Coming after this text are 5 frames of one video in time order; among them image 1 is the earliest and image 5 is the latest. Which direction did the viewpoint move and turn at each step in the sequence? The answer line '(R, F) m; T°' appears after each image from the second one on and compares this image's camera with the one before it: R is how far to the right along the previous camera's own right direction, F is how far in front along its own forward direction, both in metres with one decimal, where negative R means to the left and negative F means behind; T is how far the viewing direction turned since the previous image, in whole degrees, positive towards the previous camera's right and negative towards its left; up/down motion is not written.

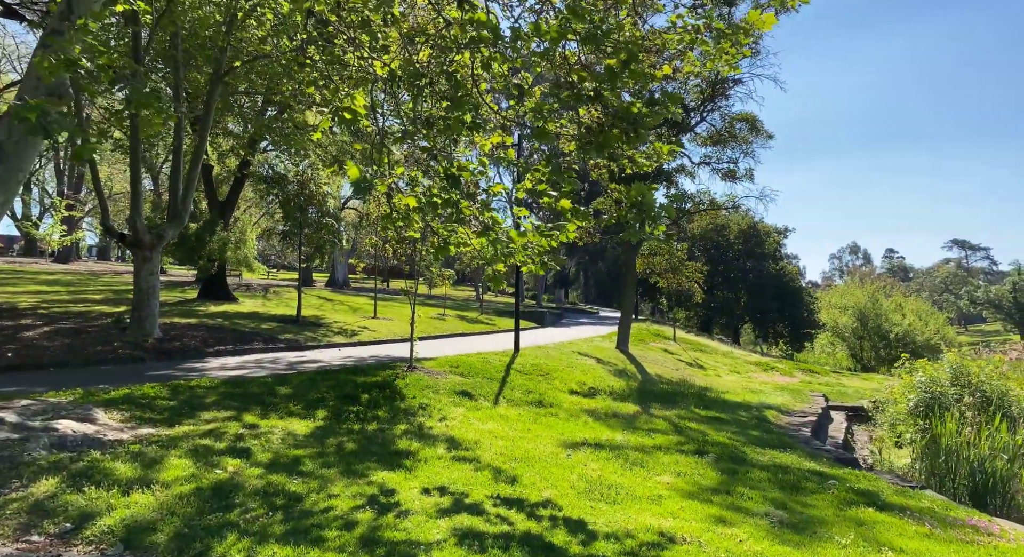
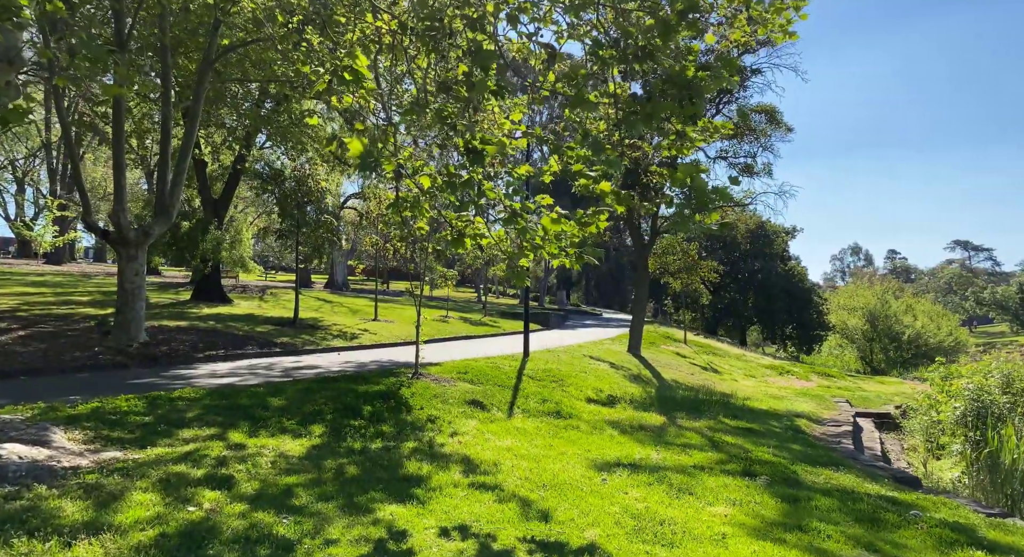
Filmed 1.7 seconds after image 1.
(-0.2, +1.0) m; 0°
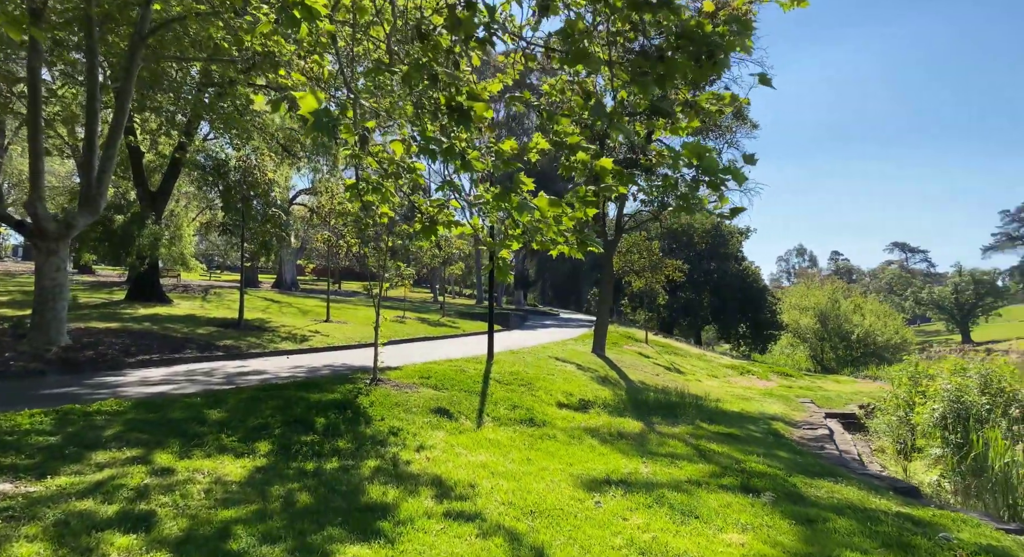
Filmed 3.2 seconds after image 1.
(-0.2, +0.9) m; +4°
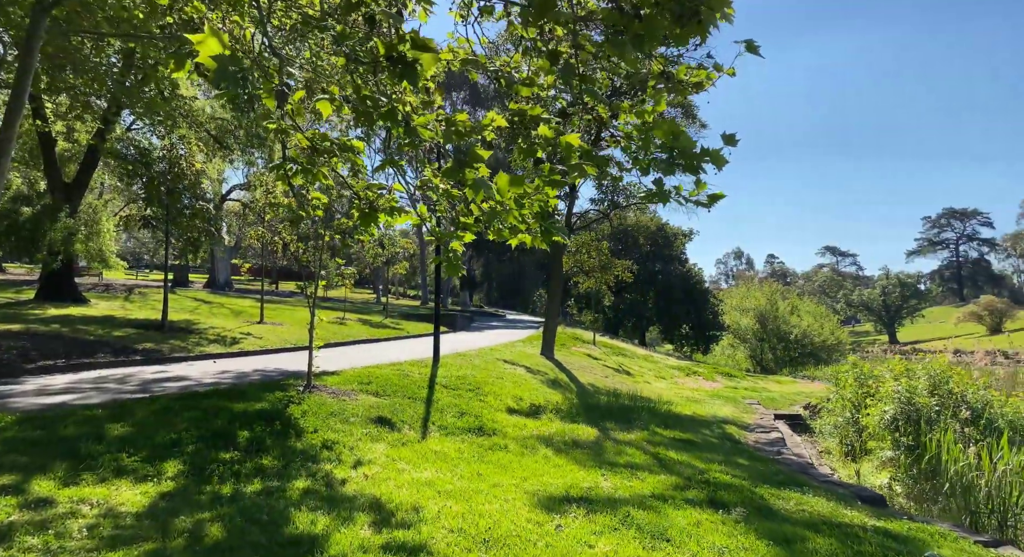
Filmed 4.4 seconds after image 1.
(0.0, +0.7) m; +5°
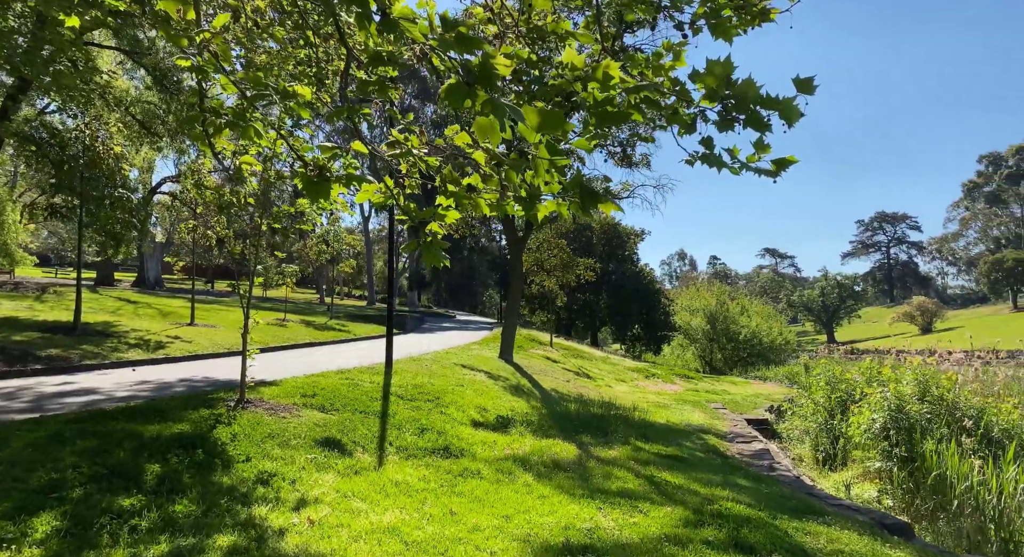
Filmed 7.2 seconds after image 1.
(-0.3, +1.2) m; +5°
